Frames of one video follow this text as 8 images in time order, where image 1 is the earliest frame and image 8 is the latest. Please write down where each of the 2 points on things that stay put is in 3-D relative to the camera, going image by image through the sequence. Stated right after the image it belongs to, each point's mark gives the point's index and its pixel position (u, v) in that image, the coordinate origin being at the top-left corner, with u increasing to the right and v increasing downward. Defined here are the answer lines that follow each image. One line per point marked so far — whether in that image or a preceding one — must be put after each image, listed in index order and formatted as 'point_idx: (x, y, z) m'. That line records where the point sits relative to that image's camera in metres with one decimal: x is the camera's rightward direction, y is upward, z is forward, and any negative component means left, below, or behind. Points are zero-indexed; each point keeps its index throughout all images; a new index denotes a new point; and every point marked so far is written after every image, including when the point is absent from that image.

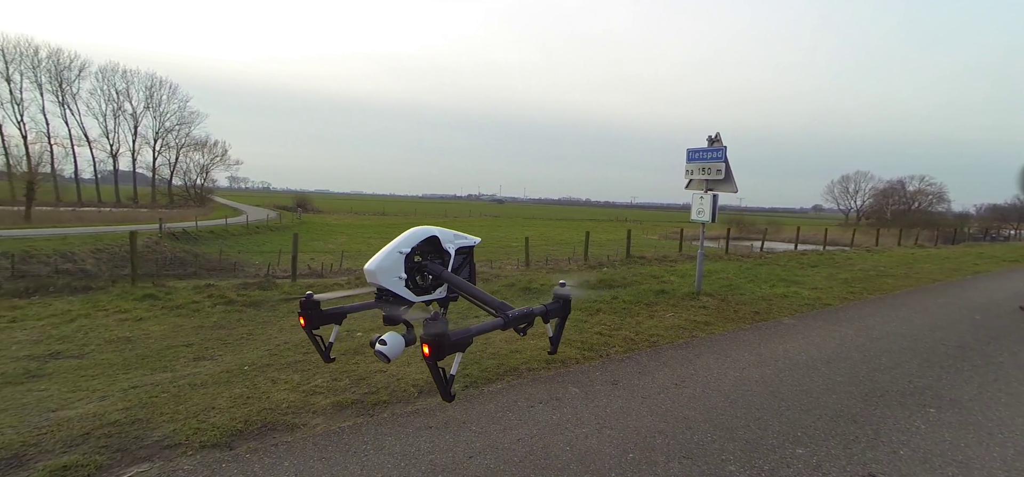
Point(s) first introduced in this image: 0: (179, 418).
0: (-2.9, -1.6, +4.7) m
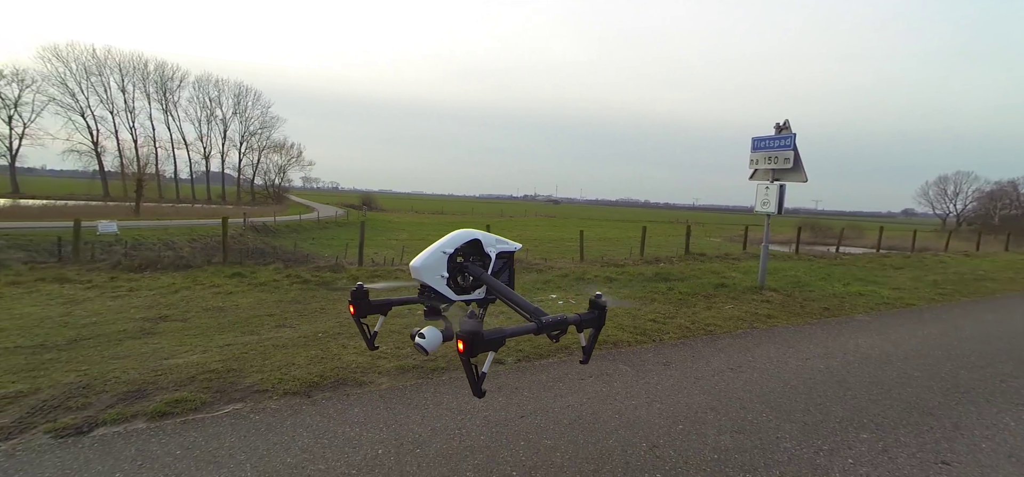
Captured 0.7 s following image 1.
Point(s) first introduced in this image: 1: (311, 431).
0: (-2.4, -1.3, +5.1) m
1: (-1.4, -1.4, +3.7) m
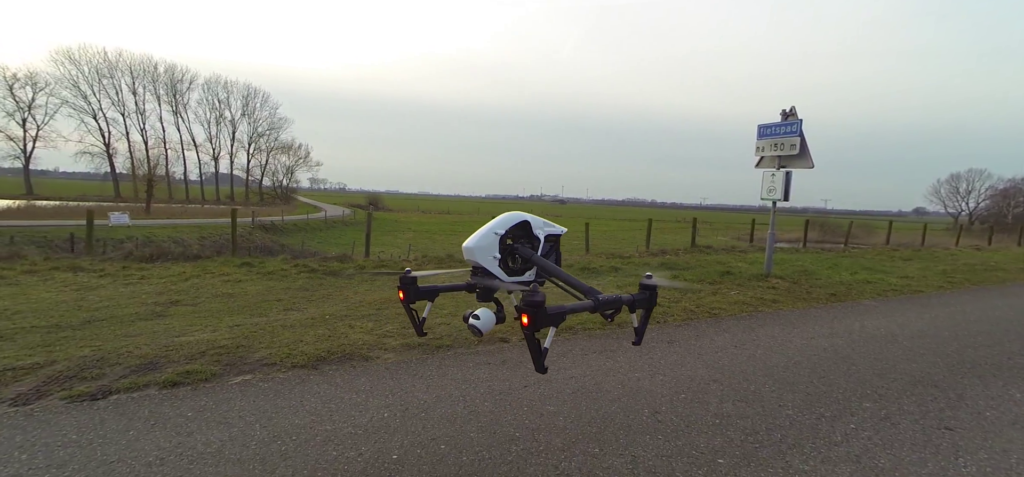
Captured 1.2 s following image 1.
0: (-2.3, -1.1, +5.2) m
1: (-1.4, -1.1, +3.8) m
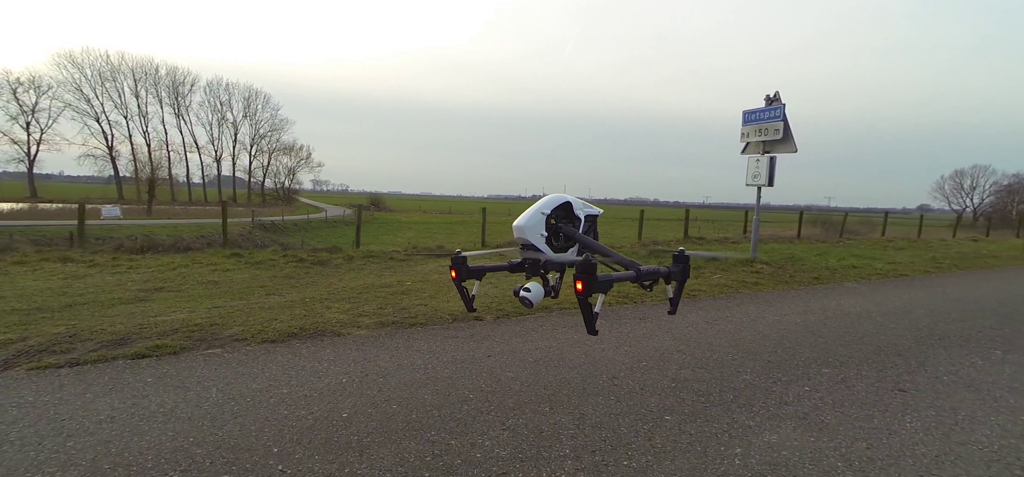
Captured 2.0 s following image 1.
0: (-2.6, -0.9, +5.3) m
1: (-1.7, -0.9, +3.9) m
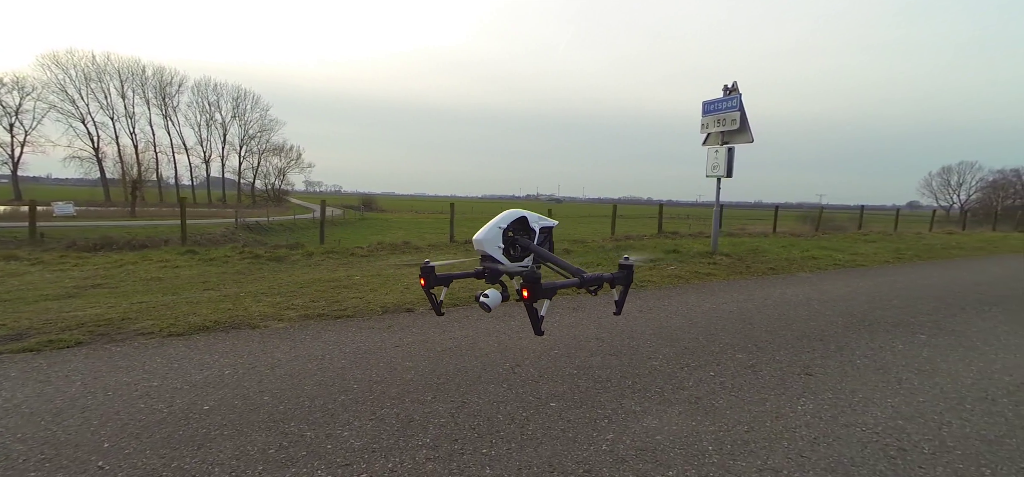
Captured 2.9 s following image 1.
0: (-3.4, -0.8, +5.1) m
1: (-2.4, -0.8, +3.7) m
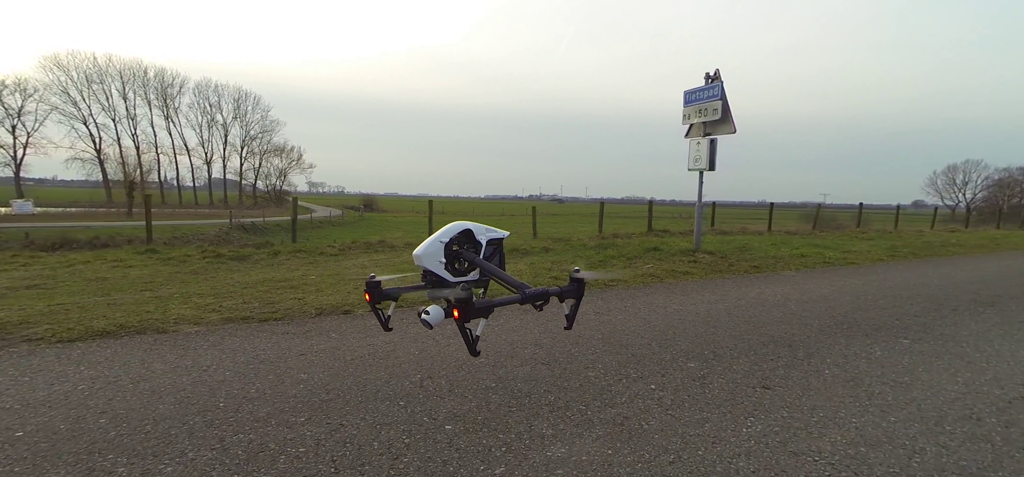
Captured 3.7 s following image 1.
0: (-3.9, -0.7, +4.6) m
1: (-2.9, -0.8, +3.2) m
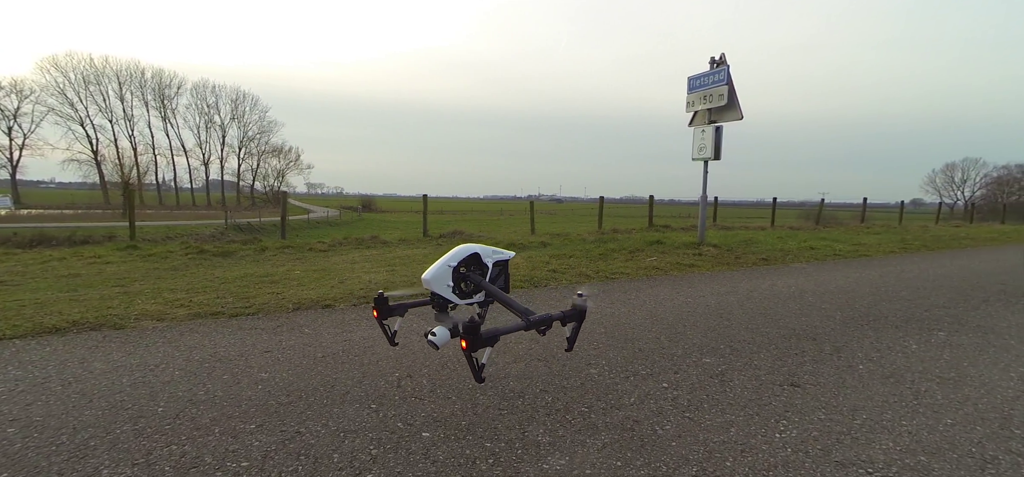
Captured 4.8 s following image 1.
0: (-4.0, -0.6, +4.2) m
1: (-3.0, -0.7, +2.8) m
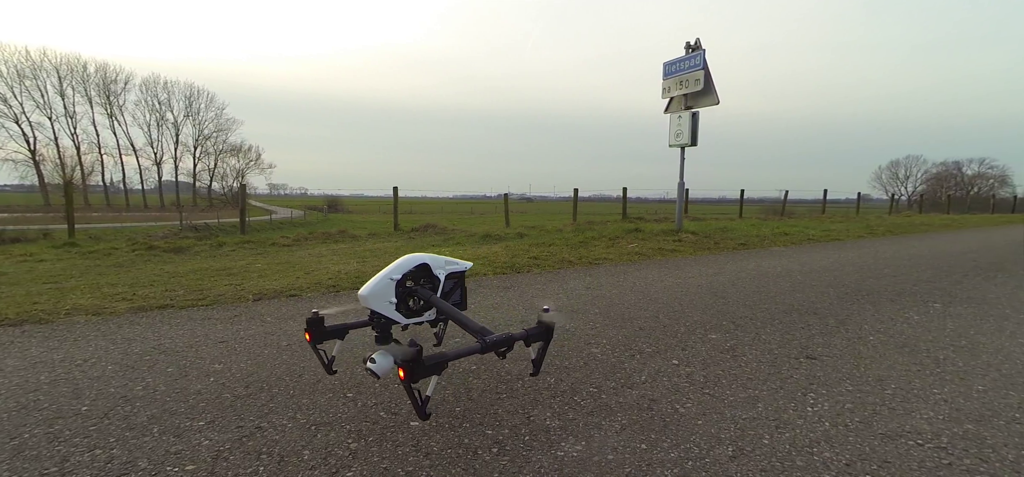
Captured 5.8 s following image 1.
0: (-4.1, -0.5, +3.7) m
1: (-3.0, -0.6, +2.3) m
